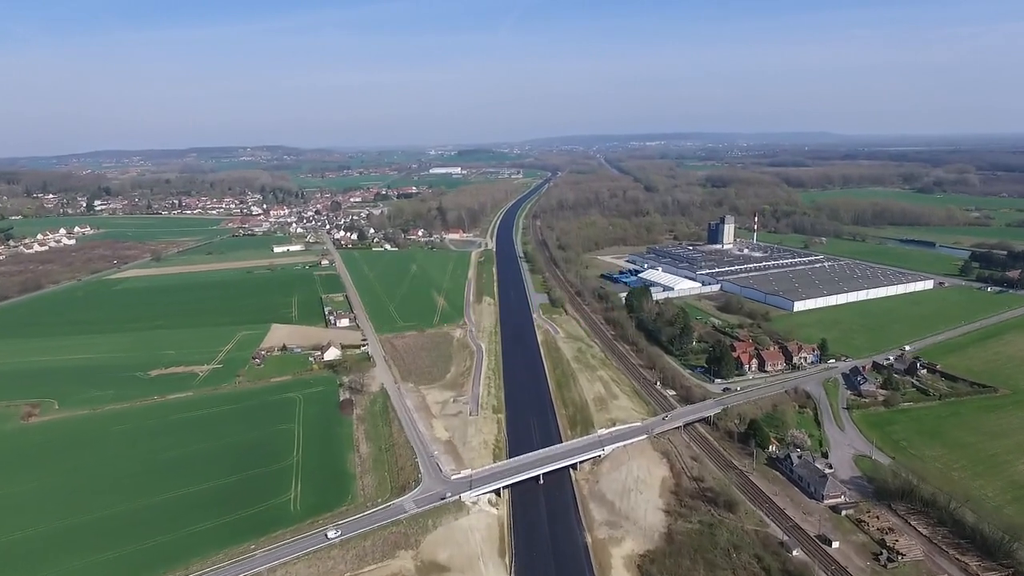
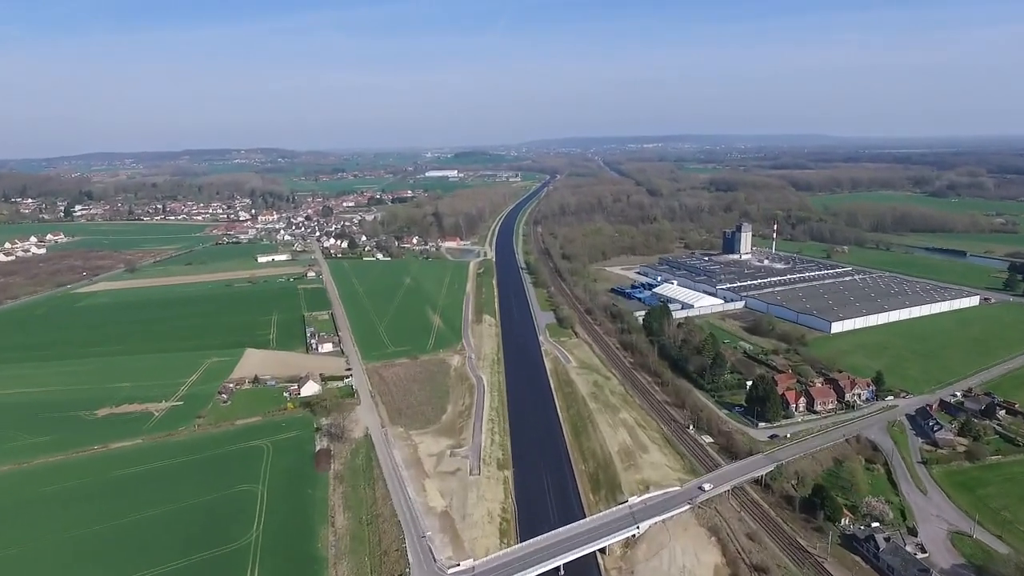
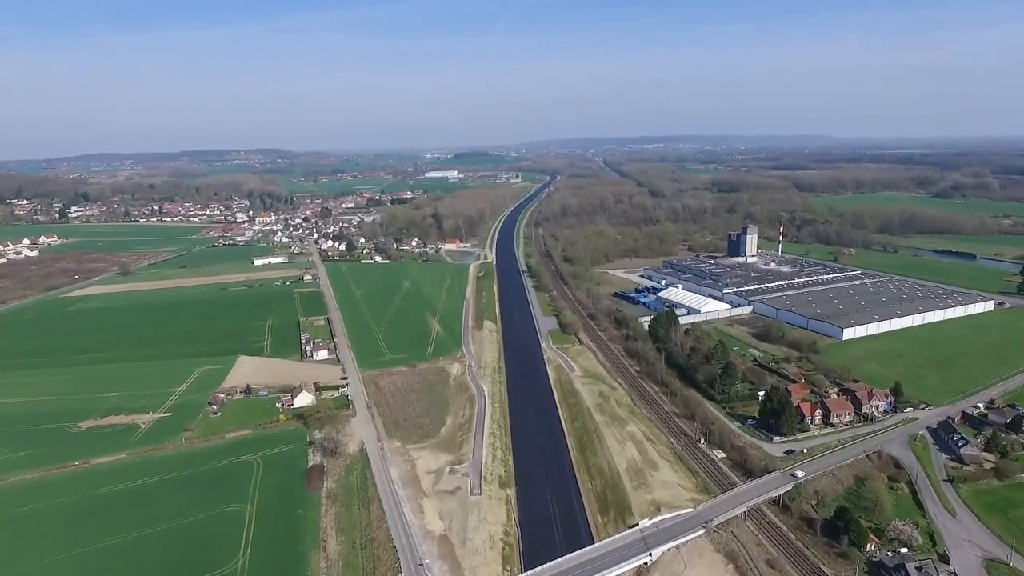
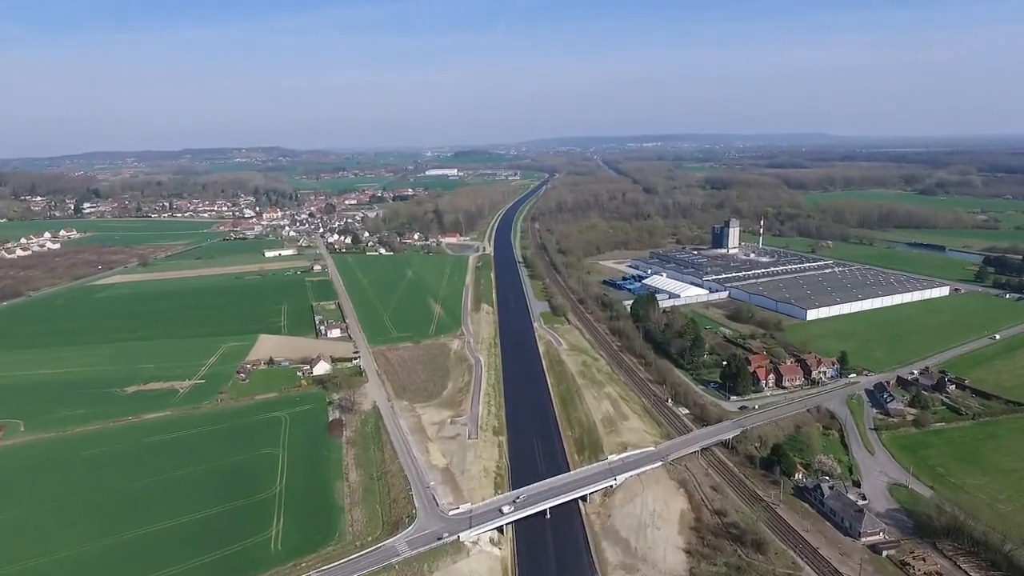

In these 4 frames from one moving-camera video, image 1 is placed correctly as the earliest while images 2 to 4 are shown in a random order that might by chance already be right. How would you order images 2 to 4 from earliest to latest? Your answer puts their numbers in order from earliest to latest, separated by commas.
4, 2, 3
